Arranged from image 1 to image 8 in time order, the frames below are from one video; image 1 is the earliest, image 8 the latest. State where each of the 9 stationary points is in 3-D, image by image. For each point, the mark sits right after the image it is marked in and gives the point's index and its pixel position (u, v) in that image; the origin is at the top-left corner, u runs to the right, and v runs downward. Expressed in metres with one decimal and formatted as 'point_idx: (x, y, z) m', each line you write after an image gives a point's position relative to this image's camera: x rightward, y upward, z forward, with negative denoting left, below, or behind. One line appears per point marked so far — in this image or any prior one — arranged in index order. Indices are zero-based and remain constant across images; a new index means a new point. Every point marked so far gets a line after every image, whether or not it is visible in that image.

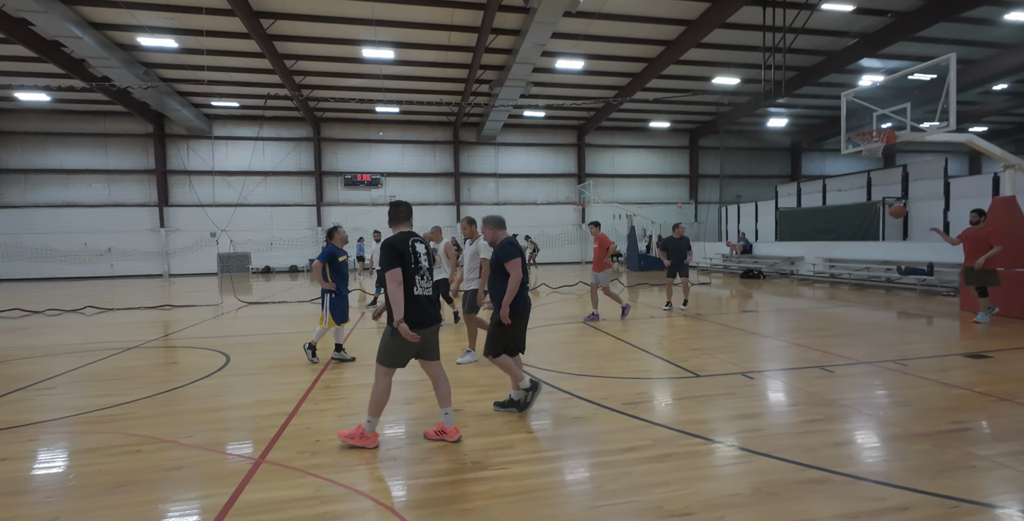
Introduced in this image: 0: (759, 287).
0: (+6.5, -0.7, +11.2) m
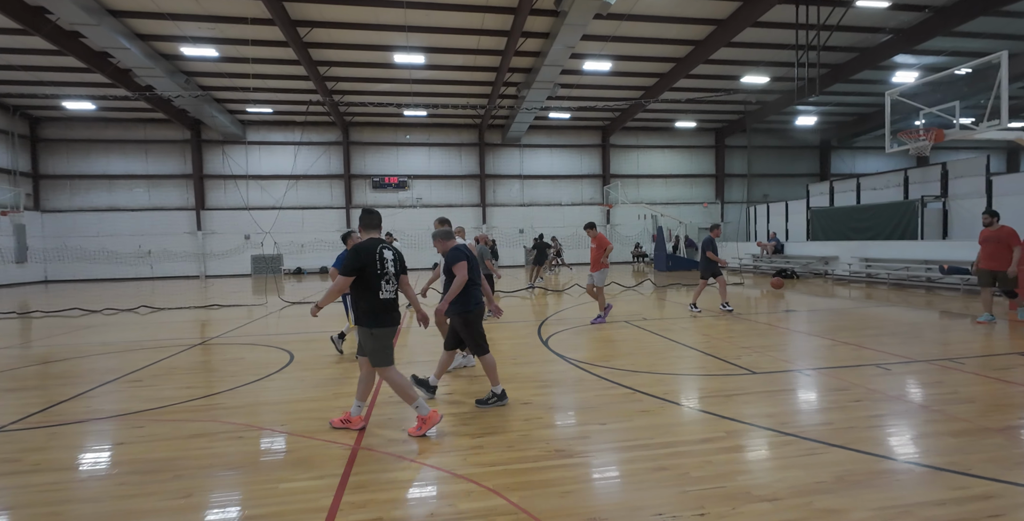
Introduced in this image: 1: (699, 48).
0: (+7.3, -0.7, +11.1) m
1: (+5.5, +6.3, +12.7) m
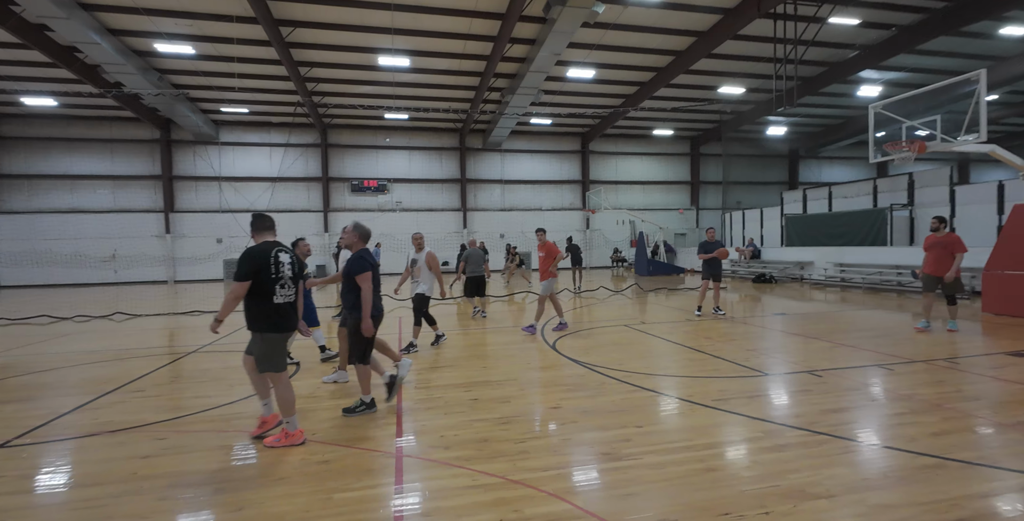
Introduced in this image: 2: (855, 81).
0: (+7.0, -0.8, +11.5) m
1: (+5.1, +6.2, +13.1) m
2: (+11.3, +5.9, +14.0) m
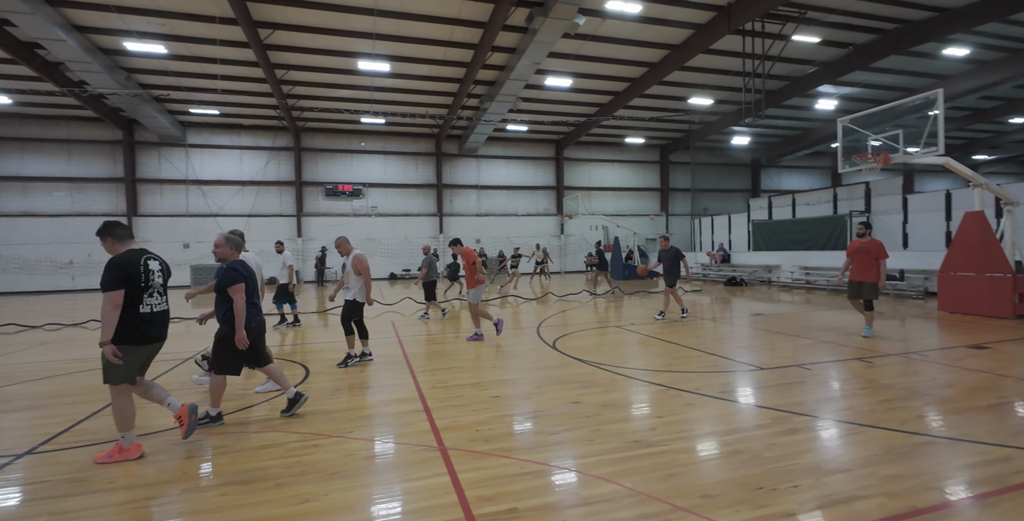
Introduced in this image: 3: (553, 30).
0: (+6.5, -0.9, +12.1) m
1: (+4.5, +6.1, +13.6) m
2: (+10.6, +5.8, +15.0) m
3: (+1.1, +5.8, +10.8) m
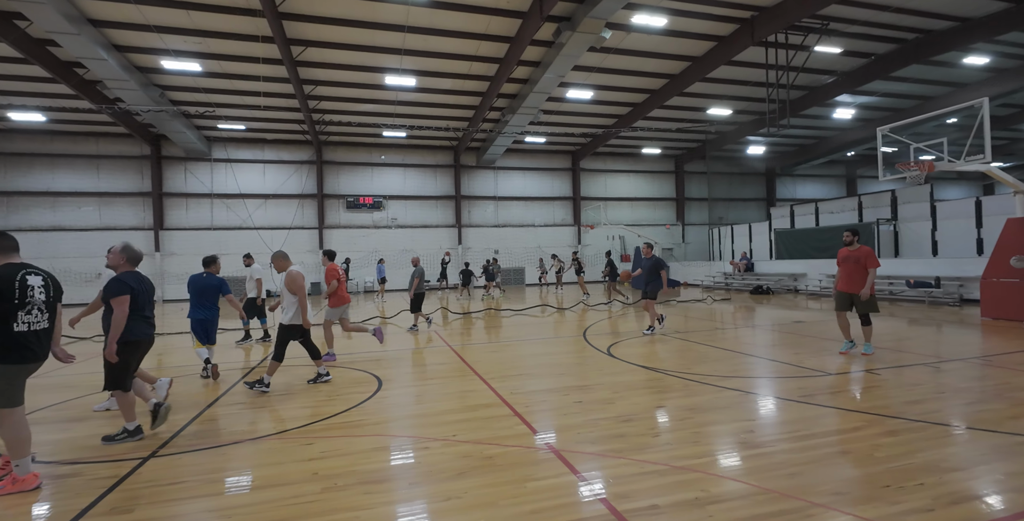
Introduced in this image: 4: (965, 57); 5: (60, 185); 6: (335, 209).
0: (+7.3, -1.1, +12.1) m
1: (+5.2, +5.8, +13.8) m
2: (+11.3, +5.6, +15.1) m
3: (+1.8, +5.6, +11.0) m
4: (+12.9, +5.8, +12.2) m
5: (-16.9, +2.8, +15.9) m
6: (-7.5, +2.2, +18.1) m
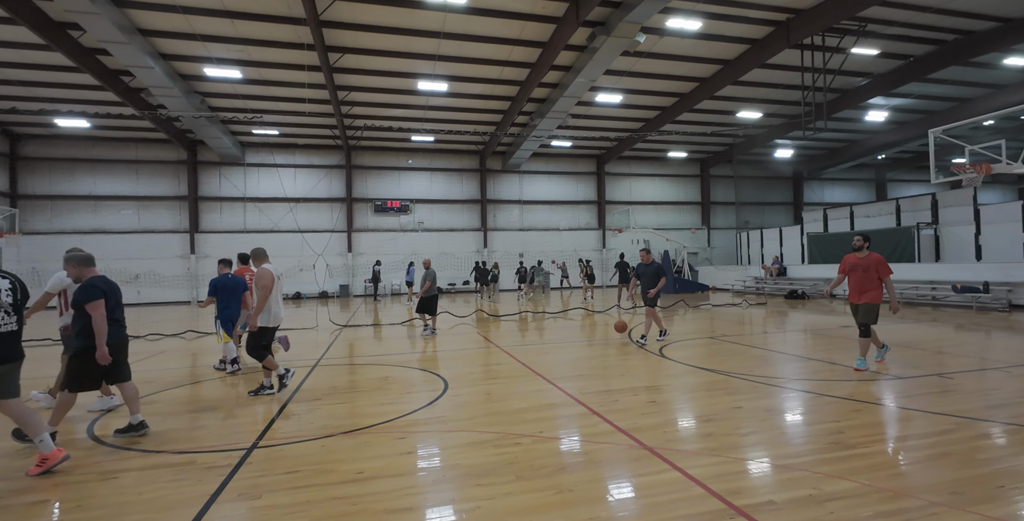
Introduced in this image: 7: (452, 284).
0: (+8.2, -1.3, +11.9) m
1: (+6.2, +5.7, +13.8) m
2: (+12.3, +5.4, +14.9) m
3: (+2.6, +5.5, +11.1) m
4: (+13.9, +5.7, +11.9) m
5: (-15.9, +2.8, +16.5) m
6: (-6.4, +2.1, +18.4) m
7: (-2.7, -1.1, +19.0) m
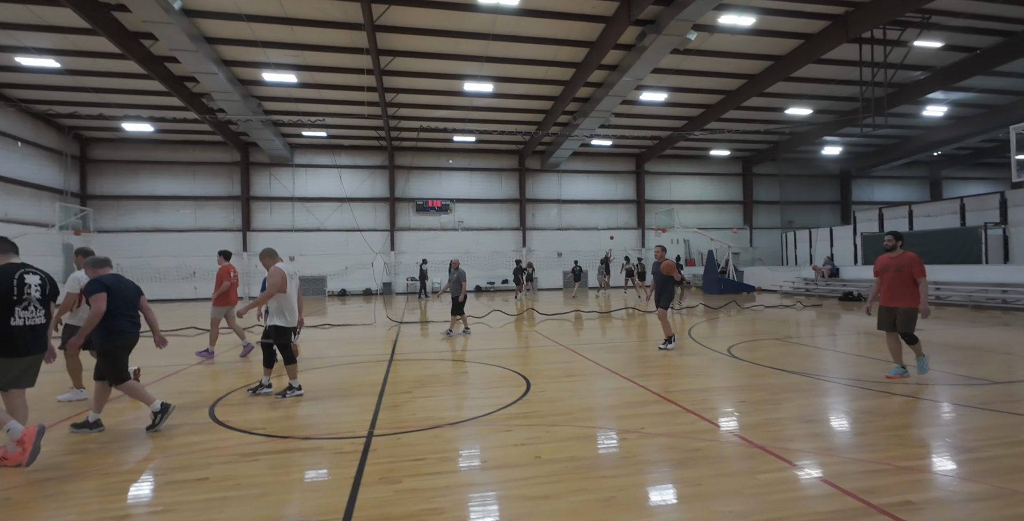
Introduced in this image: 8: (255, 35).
0: (+9.4, -1.3, +11.5) m
1: (+7.6, +5.7, +13.5) m
2: (+13.8, +5.3, +14.3) m
3: (+3.9, +5.5, +11.0) m
4: (+15.2, +5.6, +11.2) m
5: (-14.3, +2.9, +17.4) m
6: (-4.7, +2.1, +18.8) m
7: (-1.0, -1.0, +19.2) m
8: (-6.8, +6.0, +11.4) m
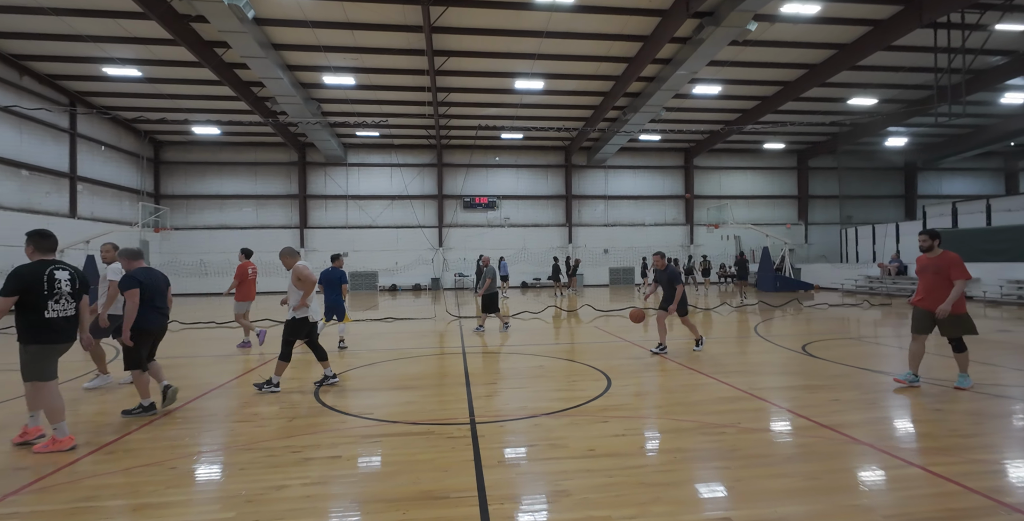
0: (+10.9, -1.2, +11.0) m
1: (+9.2, +5.8, +13.0) m
2: (+15.4, +5.4, +13.4) m
3: (+5.4, +5.6, +10.8) m
4: (+16.6, +5.6, +10.2) m
5: (-12.4, +3.1, +18.5) m
6: (-2.7, +2.3, +19.2) m
7: (+1.0, -0.8, +19.4) m
8: (-5.4, +6.1, +11.9) m
